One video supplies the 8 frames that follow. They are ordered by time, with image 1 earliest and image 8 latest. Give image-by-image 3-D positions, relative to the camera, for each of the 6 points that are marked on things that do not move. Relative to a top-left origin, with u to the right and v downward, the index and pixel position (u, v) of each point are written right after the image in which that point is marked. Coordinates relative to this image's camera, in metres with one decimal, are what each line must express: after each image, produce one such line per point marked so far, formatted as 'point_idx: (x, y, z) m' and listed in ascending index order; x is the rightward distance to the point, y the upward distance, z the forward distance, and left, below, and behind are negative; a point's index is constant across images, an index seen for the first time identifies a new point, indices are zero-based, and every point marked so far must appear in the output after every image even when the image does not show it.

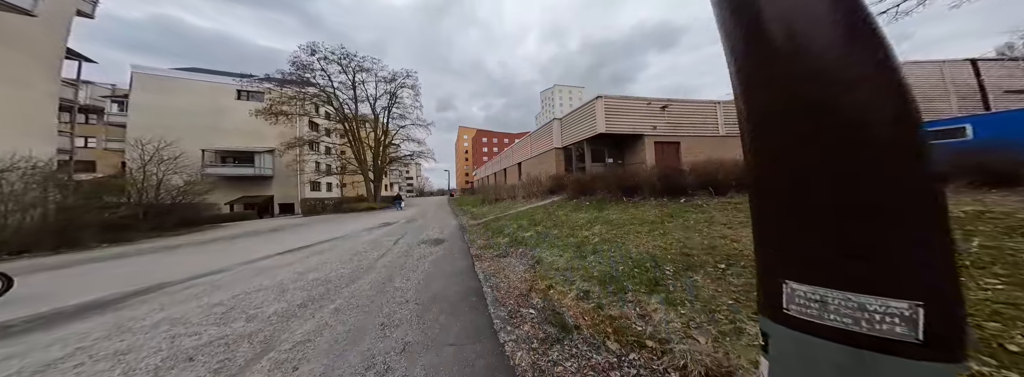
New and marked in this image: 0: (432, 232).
0: (-3.4, -1.9, +10.2) m
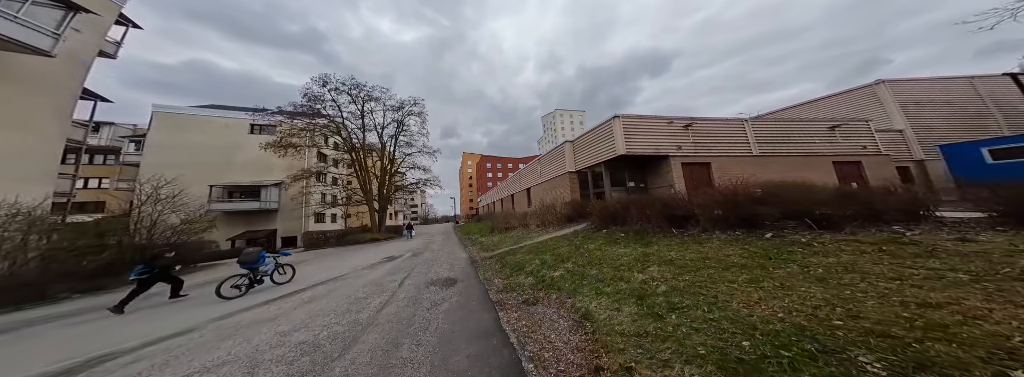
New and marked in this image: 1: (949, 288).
0: (-2.7, -3.1, +9.3) m
1: (+2.9, -0.7, +1.6) m
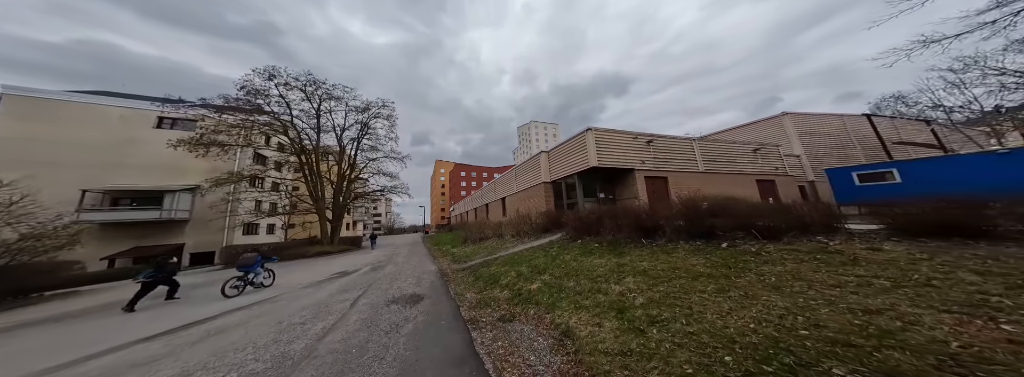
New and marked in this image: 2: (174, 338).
0: (-3.9, -3.5, +8.6) m
1: (+2.8, -0.8, +1.8) m
2: (-7.1, -3.1, +4.9) m
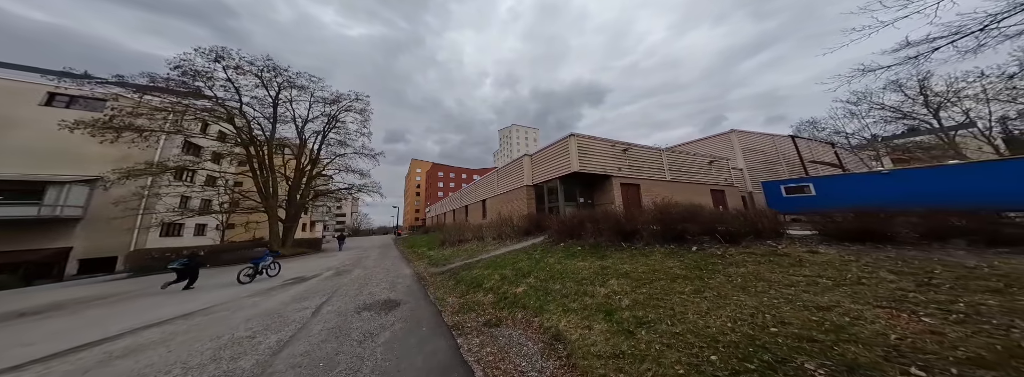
0: (-4.6, -3.5, +8.1) m
1: (+2.8, -0.9, +2.1) m
2: (-7.5, -3.0, +4.0) m
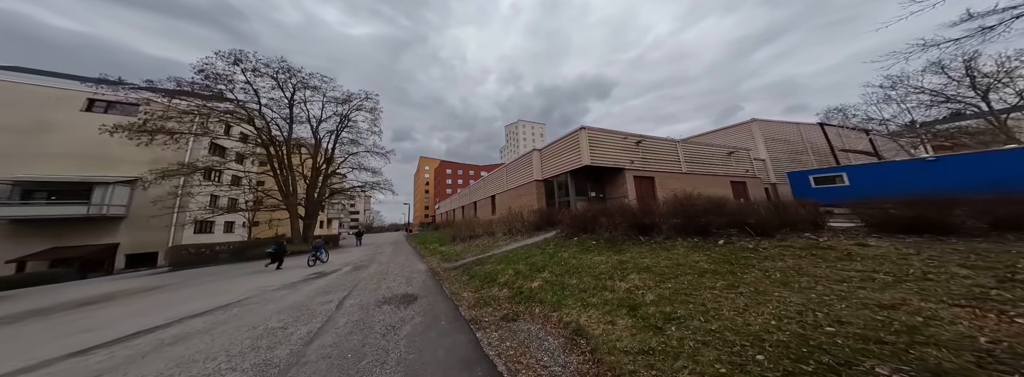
0: (-4.1, -3.3, +8.2) m
1: (+3.0, -0.8, +1.9) m
2: (-7.1, -3.0, +4.3) m
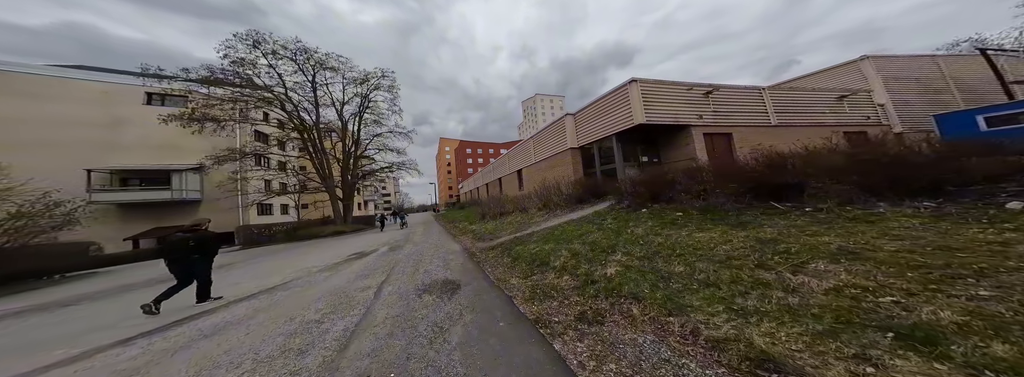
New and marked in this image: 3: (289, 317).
0: (-2.5, -2.5, +7.5) m
1: (+3.8, -0.3, +0.2) m
2: (-5.9, -2.6, +4.0) m
3: (-4.7, -2.6, +4.9) m
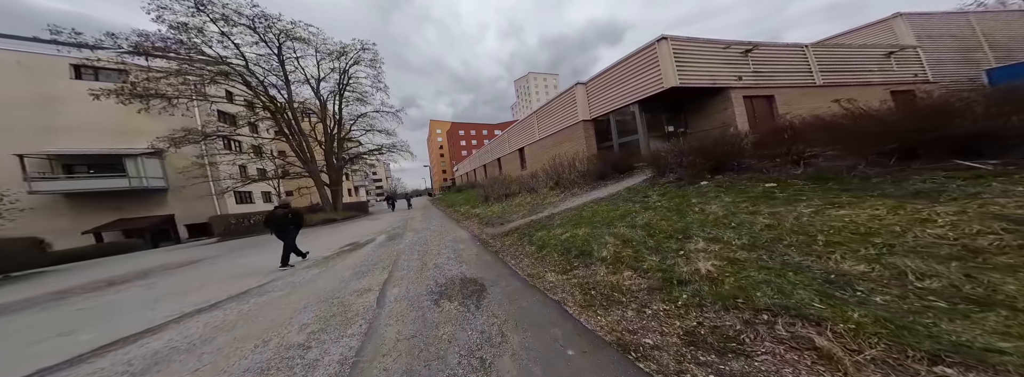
0: (-1.8, -1.9, +6.3) m
1: (+4.6, 0.0, -0.9) m
2: (-5.1, -2.4, +2.7) m
3: (-3.9, -2.3, +3.7) m
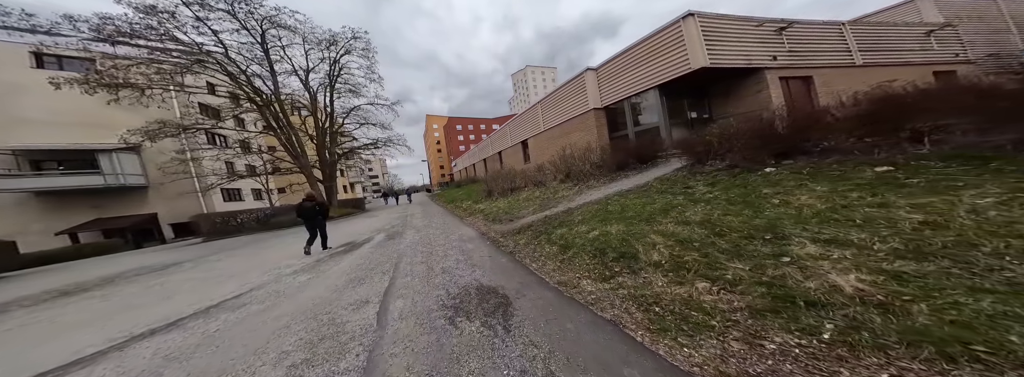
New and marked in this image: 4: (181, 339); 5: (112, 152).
0: (-1.3, -1.7, +5.4) m
1: (+5.2, +0.1, -1.8) m
2: (-4.6, -2.3, +1.7) m
3: (-3.4, -2.2, +2.7) m
4: (-5.0, -2.3, +3.6) m
5: (-27.3, +2.5, +16.2) m
